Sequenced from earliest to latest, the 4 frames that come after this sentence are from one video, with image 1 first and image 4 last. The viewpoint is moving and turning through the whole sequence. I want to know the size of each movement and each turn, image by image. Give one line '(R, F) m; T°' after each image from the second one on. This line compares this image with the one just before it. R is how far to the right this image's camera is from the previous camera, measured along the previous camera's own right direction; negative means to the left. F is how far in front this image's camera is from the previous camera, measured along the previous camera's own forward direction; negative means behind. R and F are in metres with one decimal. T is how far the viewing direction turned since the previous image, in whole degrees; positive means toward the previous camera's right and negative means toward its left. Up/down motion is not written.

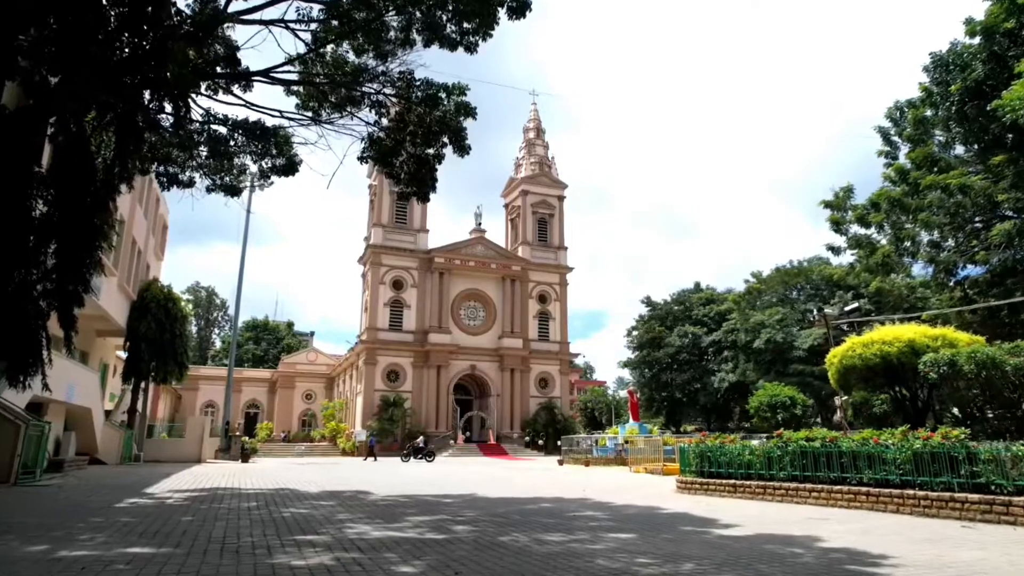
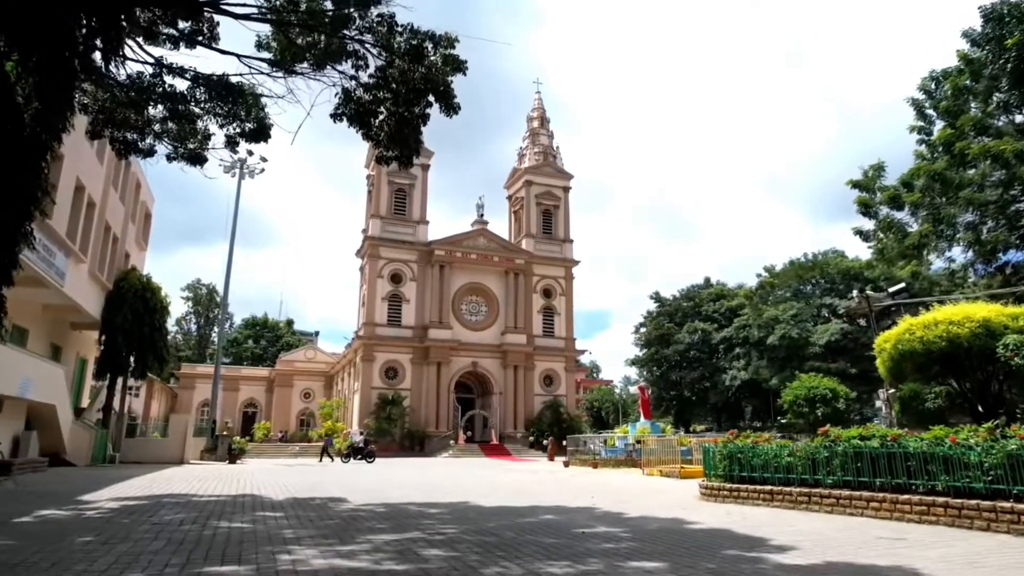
(+0.1, +1.6) m; 0°
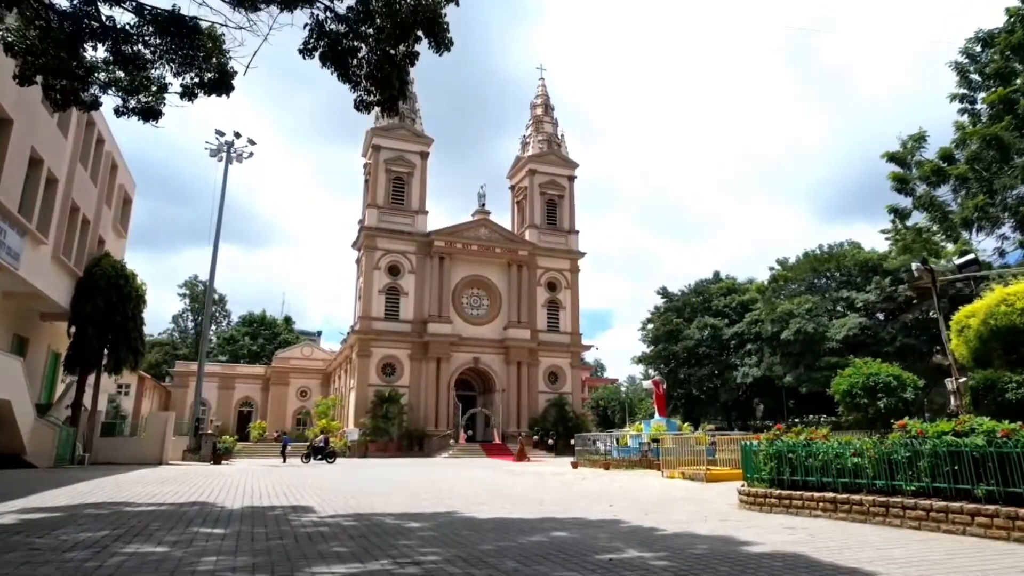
(0.0, +1.7) m; 0°
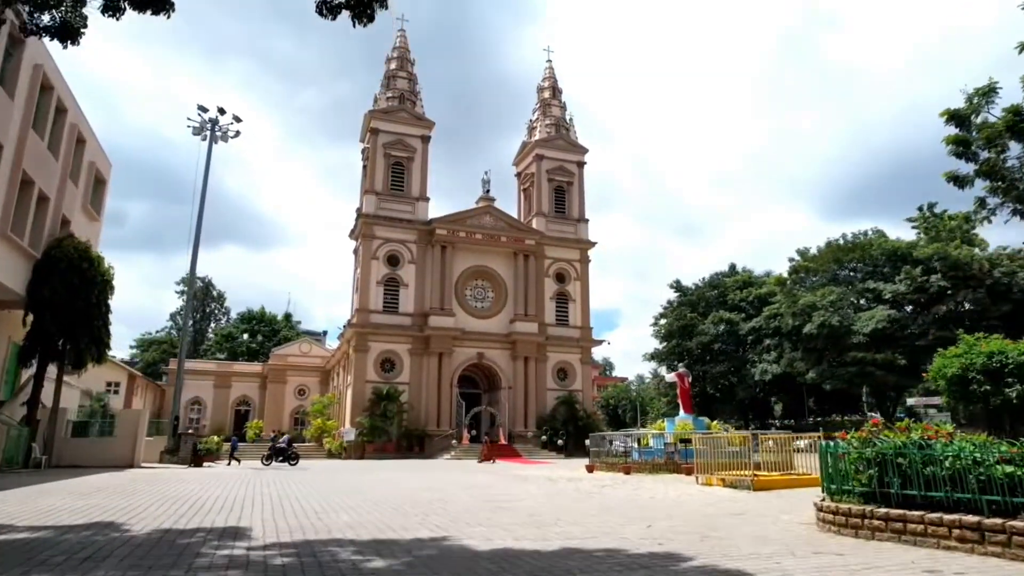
(0.0, +2.2) m; -1°
